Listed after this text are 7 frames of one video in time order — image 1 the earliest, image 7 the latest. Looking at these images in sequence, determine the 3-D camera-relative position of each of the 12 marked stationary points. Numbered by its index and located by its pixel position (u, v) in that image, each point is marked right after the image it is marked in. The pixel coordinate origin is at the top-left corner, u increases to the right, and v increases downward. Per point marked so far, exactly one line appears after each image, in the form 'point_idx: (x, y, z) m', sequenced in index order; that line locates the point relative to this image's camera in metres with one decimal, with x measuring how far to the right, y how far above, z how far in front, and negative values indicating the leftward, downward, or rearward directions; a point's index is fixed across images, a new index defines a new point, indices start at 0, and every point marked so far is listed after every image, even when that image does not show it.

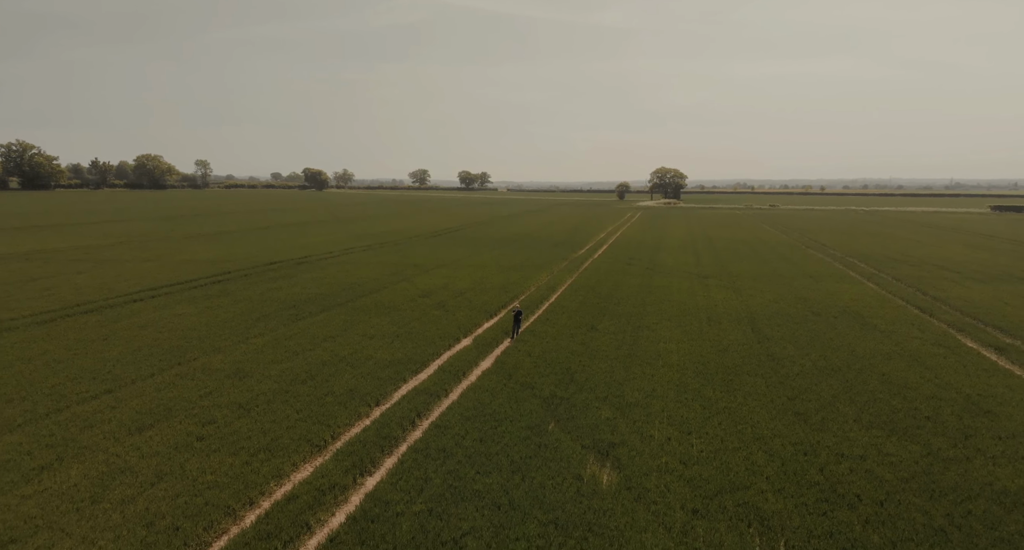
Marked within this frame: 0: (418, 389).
0: (-2.8, -3.4, +14.1) m
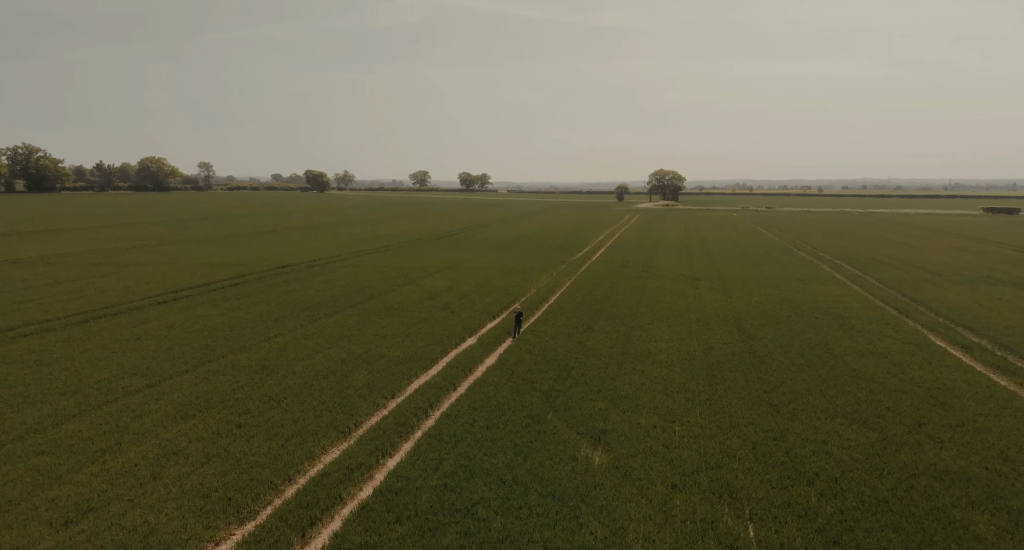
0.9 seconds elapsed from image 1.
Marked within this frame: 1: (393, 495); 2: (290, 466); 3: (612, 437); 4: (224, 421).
0: (-2.7, -3.6, +15.5) m
1: (-2.6, -4.8, +10.3) m
2: (-5.3, -4.5, +11.3) m
3: (+2.7, -4.3, +12.6) m
4: (-8.0, -4.0, +13.1) m
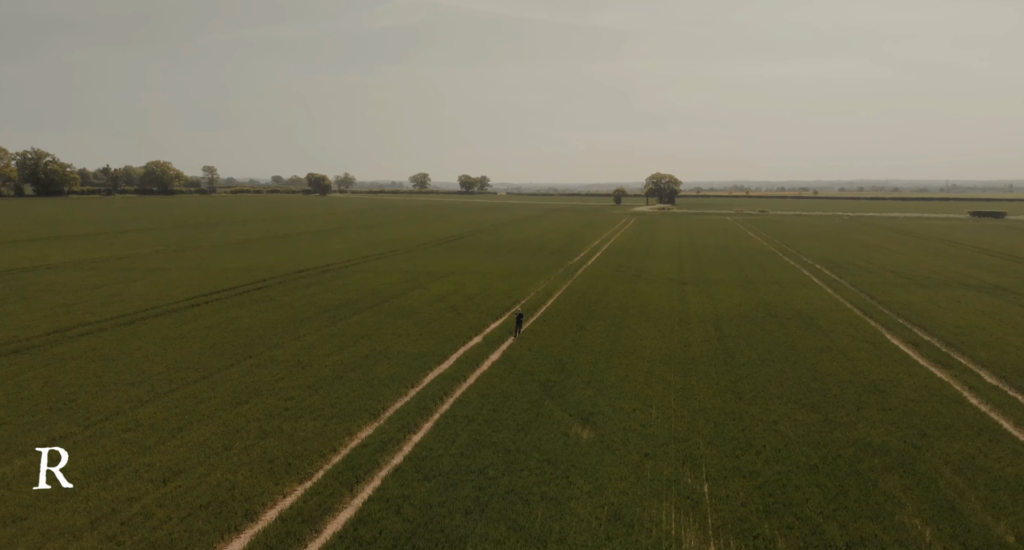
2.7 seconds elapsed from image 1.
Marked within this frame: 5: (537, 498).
0: (-2.6, -3.8, +18.1) m
1: (-2.5, -5.1, +12.8) m
2: (-5.2, -4.8, +13.8) m
3: (+2.8, -4.6, +15.2) m
4: (-8.0, -4.3, +15.6) m
5: (+0.6, -5.4, +11.5) m
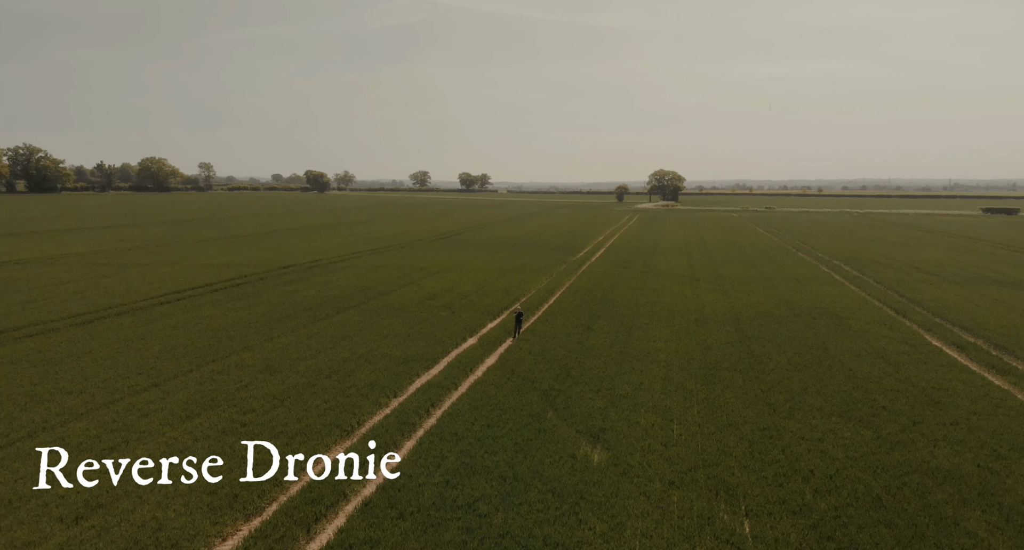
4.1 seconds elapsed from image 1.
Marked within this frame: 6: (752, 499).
0: (-2.7, -3.6, +15.7) m
1: (-2.6, -4.8, +10.5) m
2: (-5.3, -4.6, +11.5) m
3: (+2.7, -4.3, +12.8) m
4: (-8.0, -4.1, +13.3) m
5: (+0.5, -5.2, +9.1) m
6: (+5.4, -5.0, +10.5) m
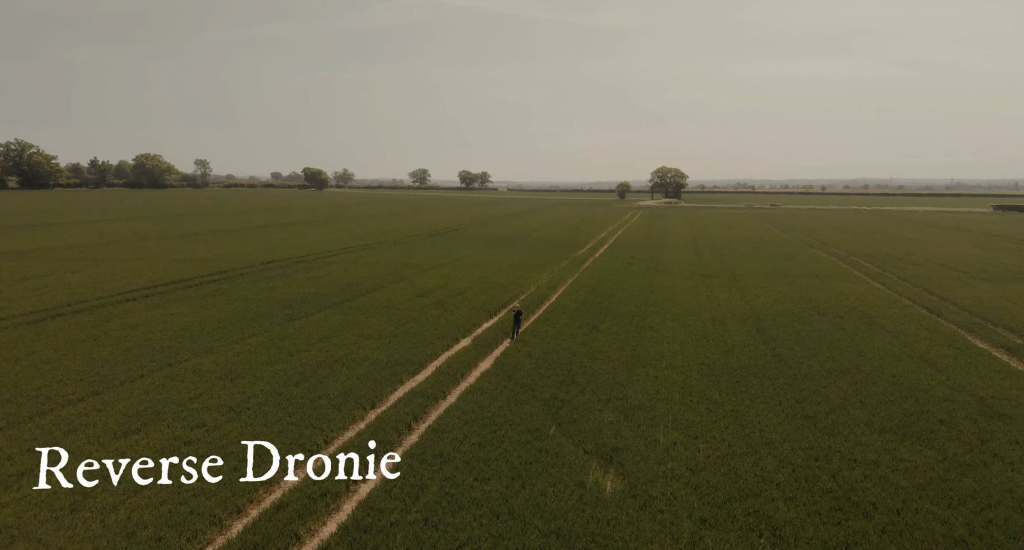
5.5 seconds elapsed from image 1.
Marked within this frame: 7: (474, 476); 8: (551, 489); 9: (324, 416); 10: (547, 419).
0: (-2.8, -3.4, +13.7) m
1: (-2.7, -4.6, +8.4) m
2: (-5.4, -4.3, +9.4) m
3: (+2.6, -4.1, +10.7) m
4: (-8.1, -3.8, +11.2) m
5: (+0.4, -5.0, +7.0) m
6: (+5.2, -4.8, +8.4) m
7: (-0.8, -4.2, +9.9) m
8: (+0.8, -4.3, +9.5) m
9: (-4.9, -3.7, +12.3) m
10: (+0.9, -3.7, +12.2) m
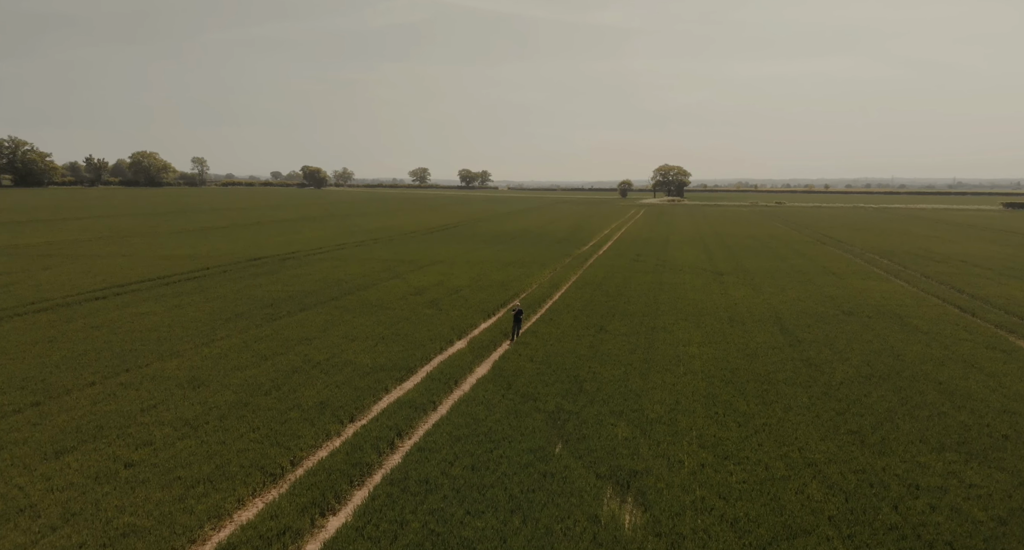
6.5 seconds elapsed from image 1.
0: (-2.8, -3.2, +12.0) m
1: (-2.7, -4.4, +6.7) m
2: (-5.4, -4.2, +7.7) m
3: (+2.6, -4.0, +9.0) m
4: (-8.1, -3.7, +9.6) m
5: (+0.4, -4.8, +5.4) m
6: (+5.2, -4.6, +6.8) m
7: (-0.8, -4.0, +8.2) m
8: (+0.8, -4.2, +7.9) m
9: (-4.9, -3.5, +10.6) m
10: (+0.9, -3.6, +10.5) m
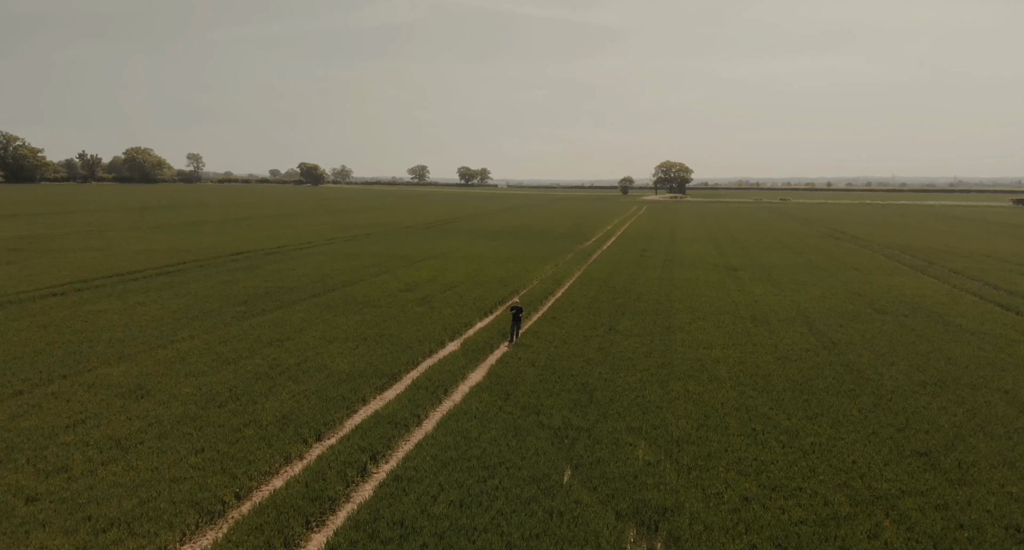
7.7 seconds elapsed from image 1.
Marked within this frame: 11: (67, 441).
0: (-2.9, -3.0, +10.1) m
1: (-2.7, -4.3, +4.9) m
2: (-5.4, -4.0, +5.9) m
3: (+2.5, -3.8, +7.2) m
4: (-8.2, -3.5, +7.7) m
5: (+0.4, -4.6, +3.5) m
6: (+5.2, -4.5, +4.9) m
7: (-0.8, -3.9, +6.3) m
8: (+0.8, -4.0, +6.0) m
9: (-4.9, -3.3, +8.7) m
10: (+0.9, -3.4, +8.6) m
11: (-8.5, -3.2, +9.0) m
